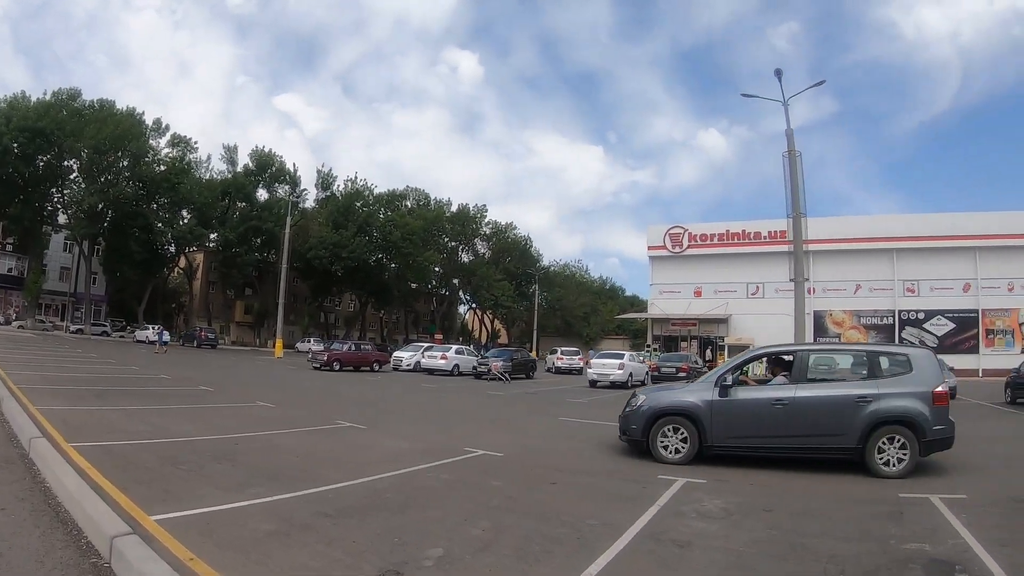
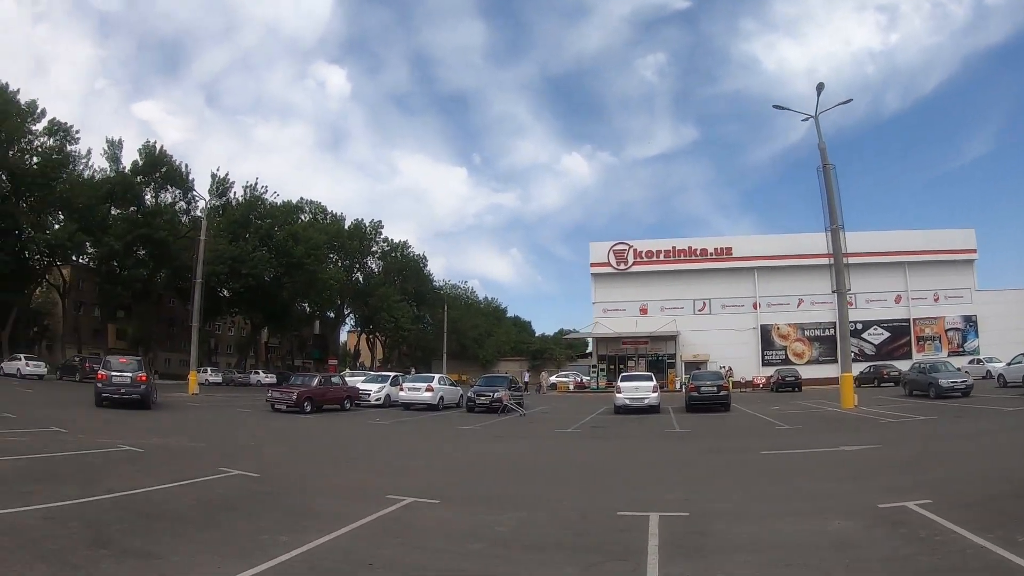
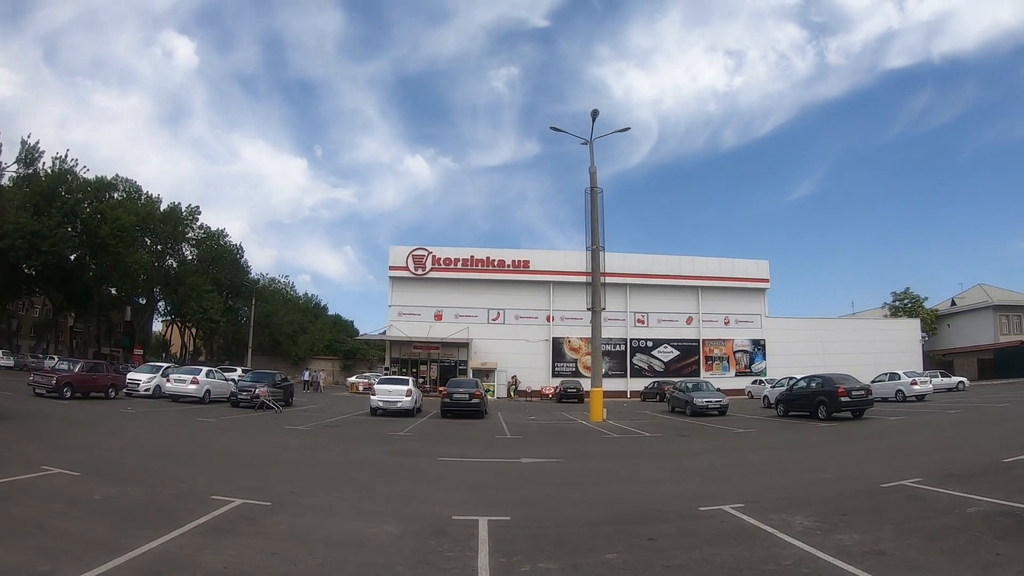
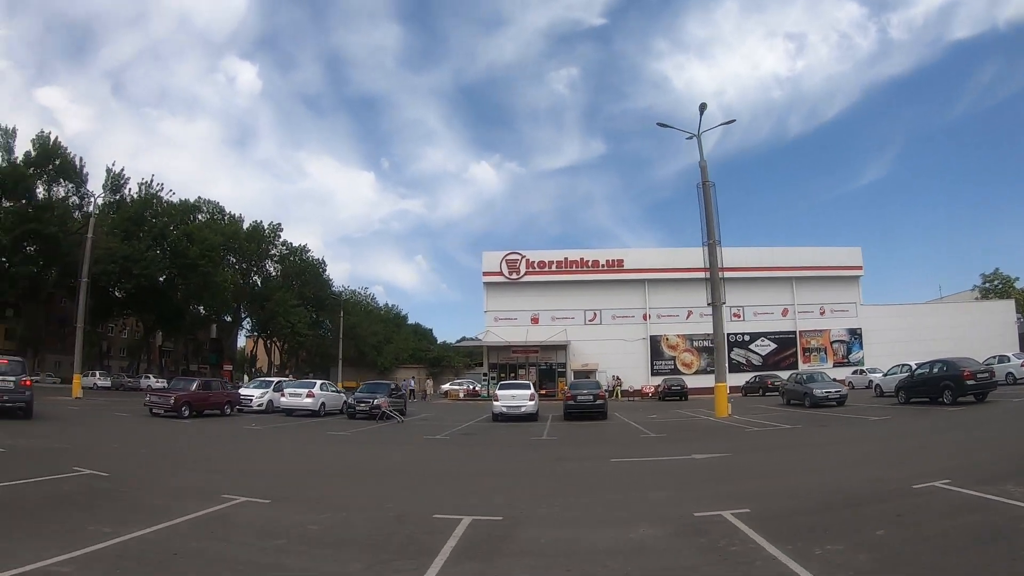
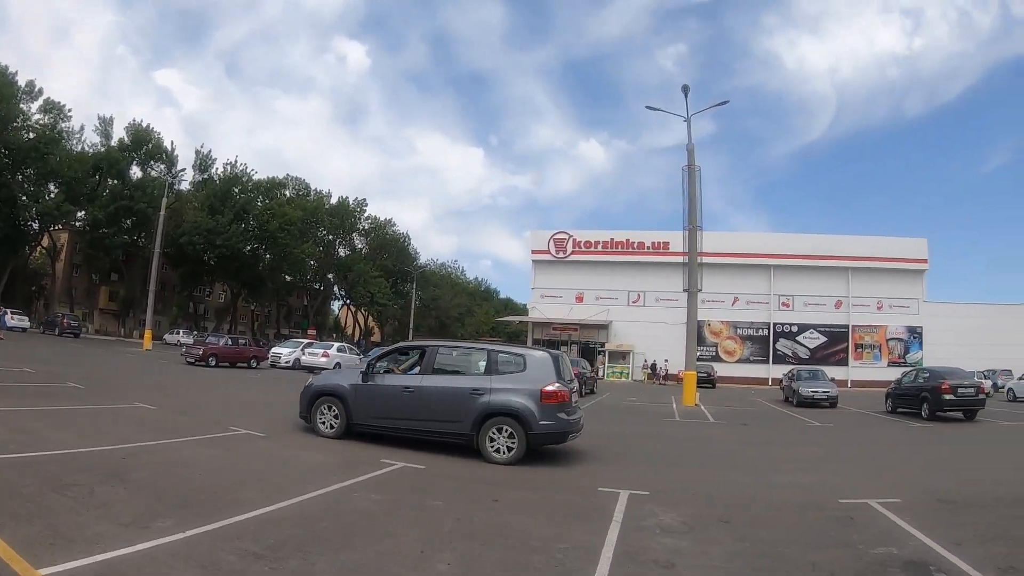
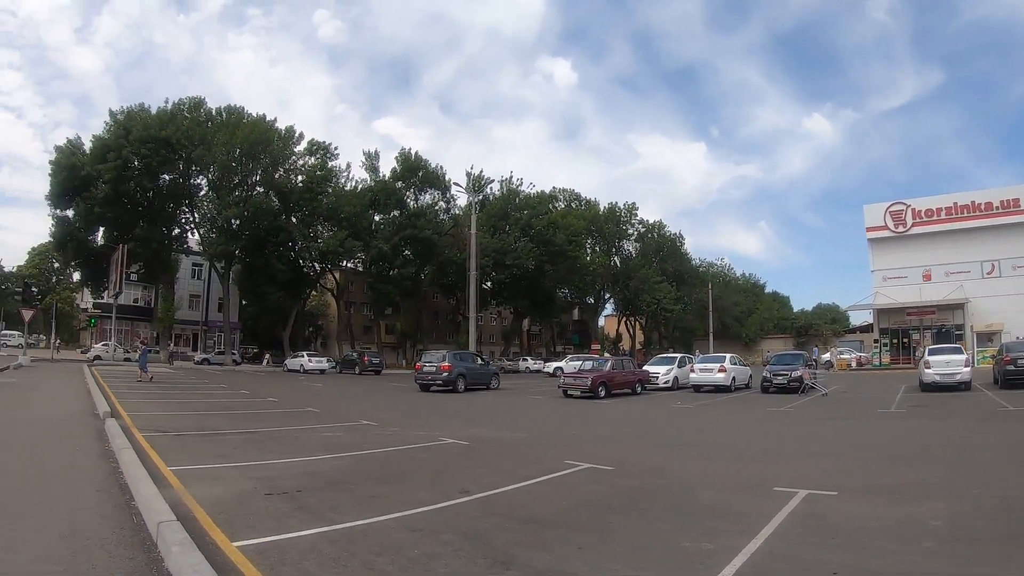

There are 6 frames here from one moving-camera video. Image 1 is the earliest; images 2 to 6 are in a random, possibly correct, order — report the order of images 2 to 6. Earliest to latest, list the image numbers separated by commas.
5, 3, 4, 2, 6
